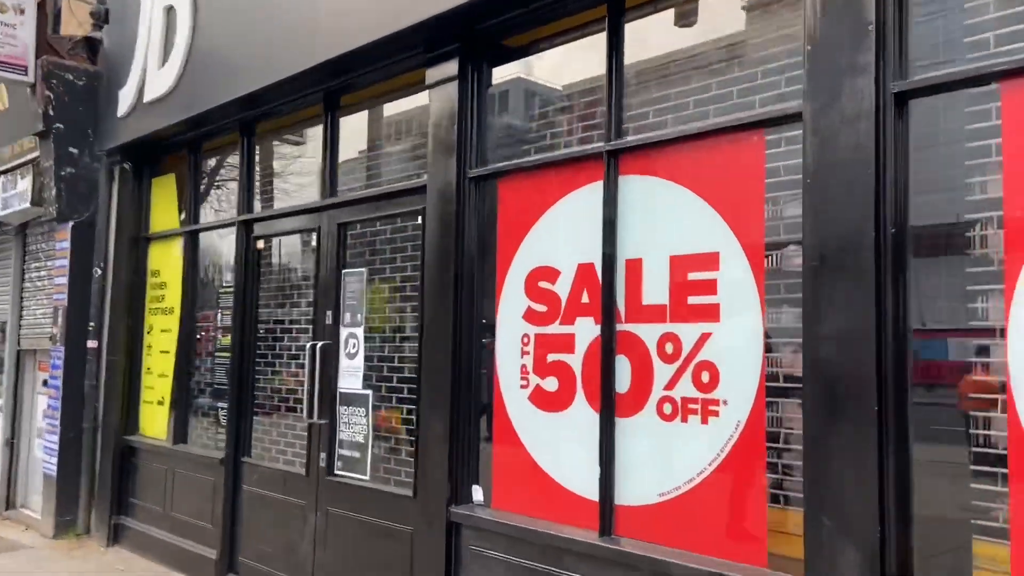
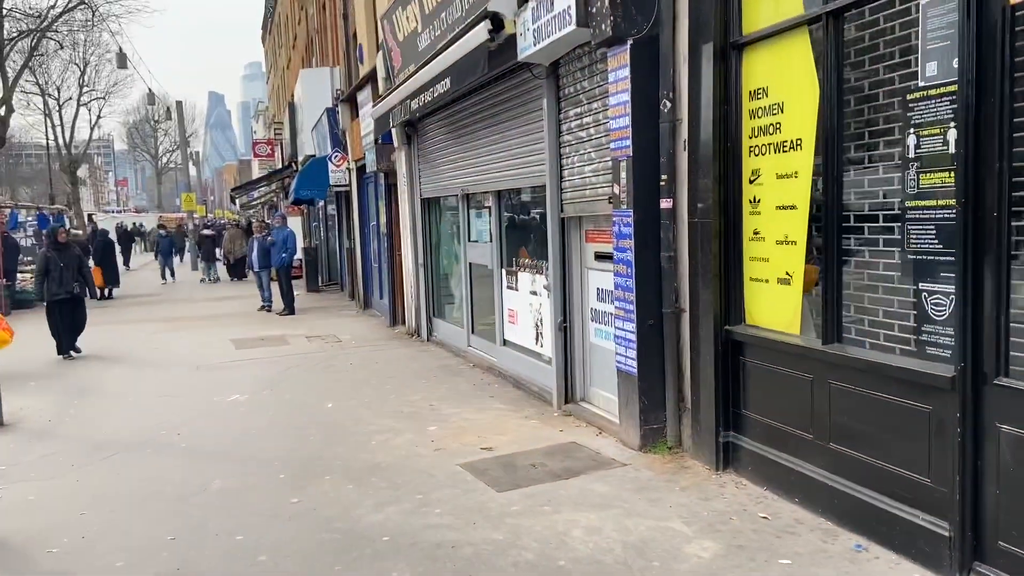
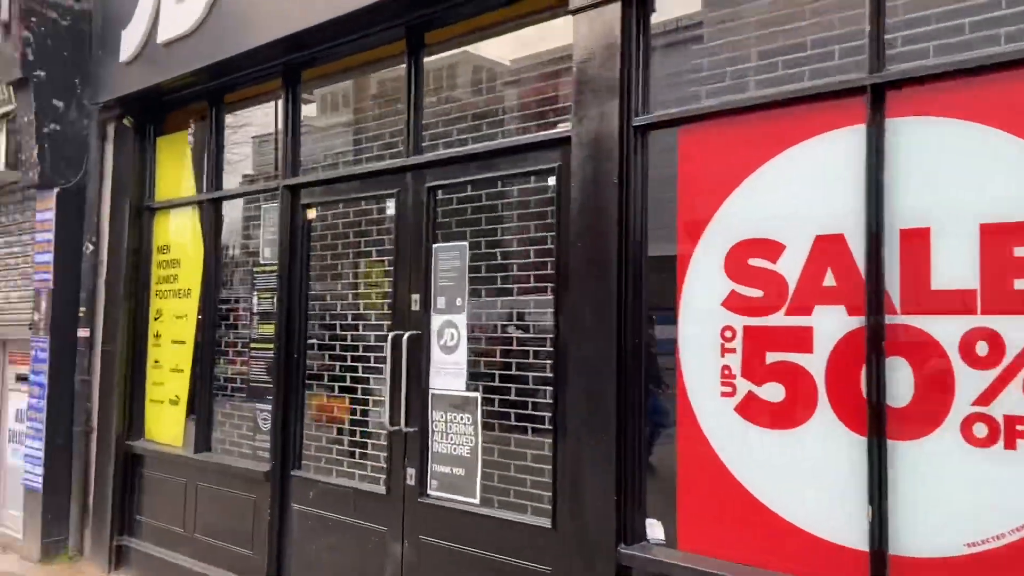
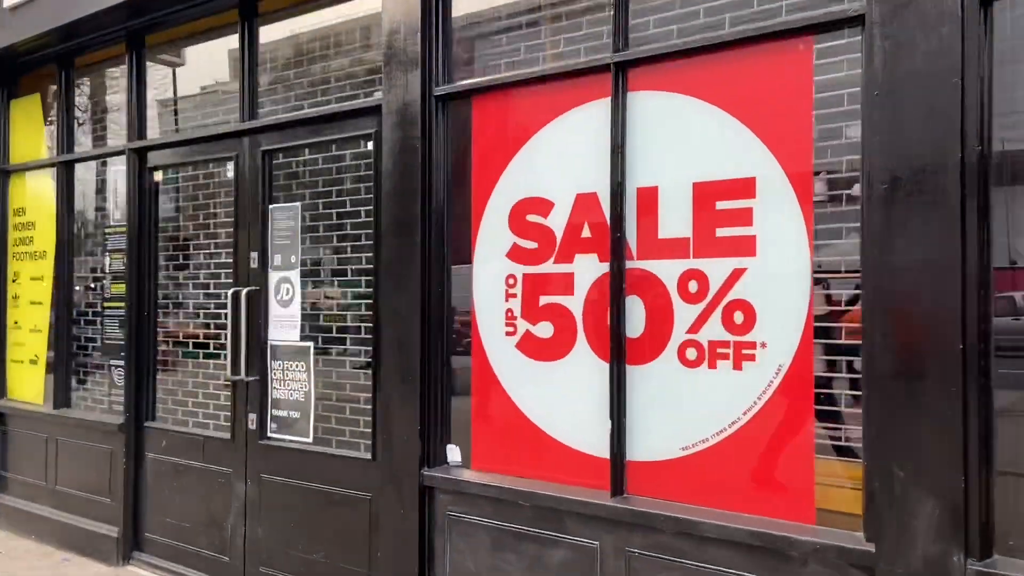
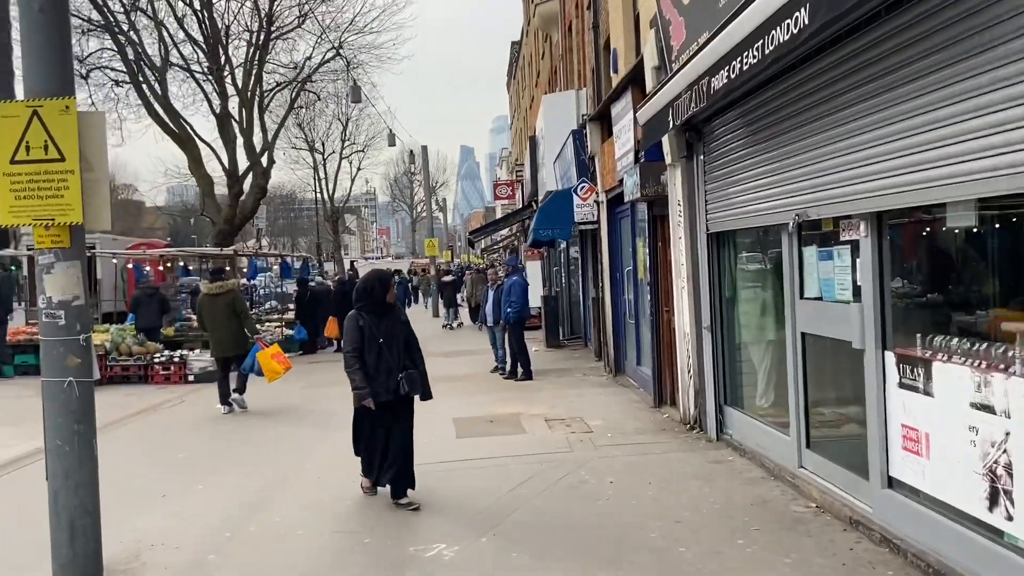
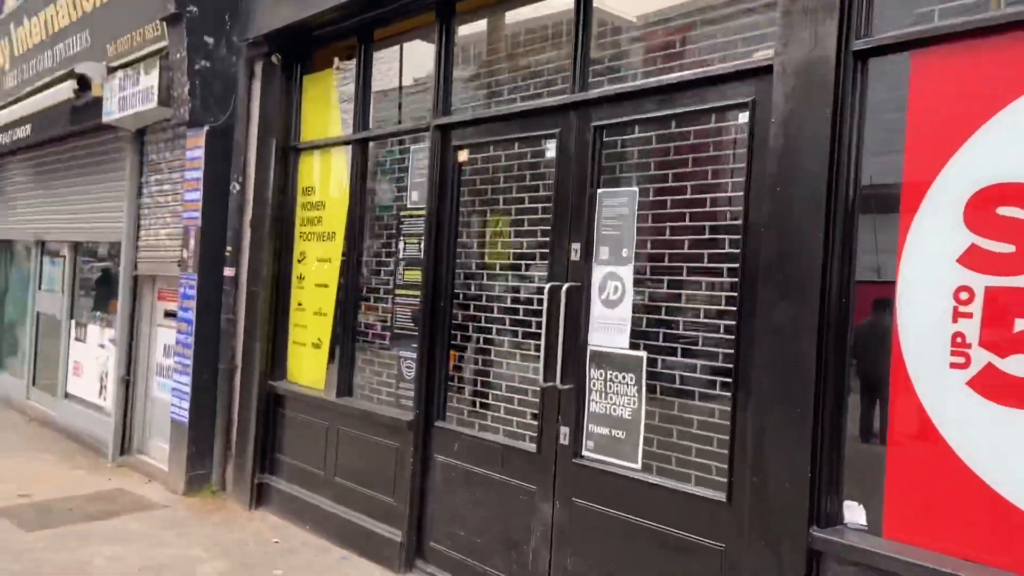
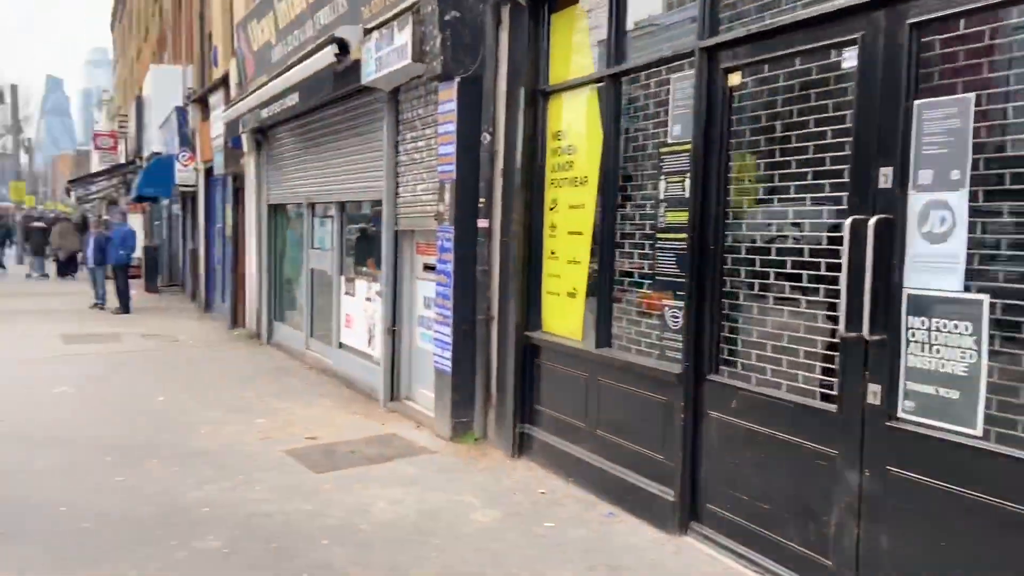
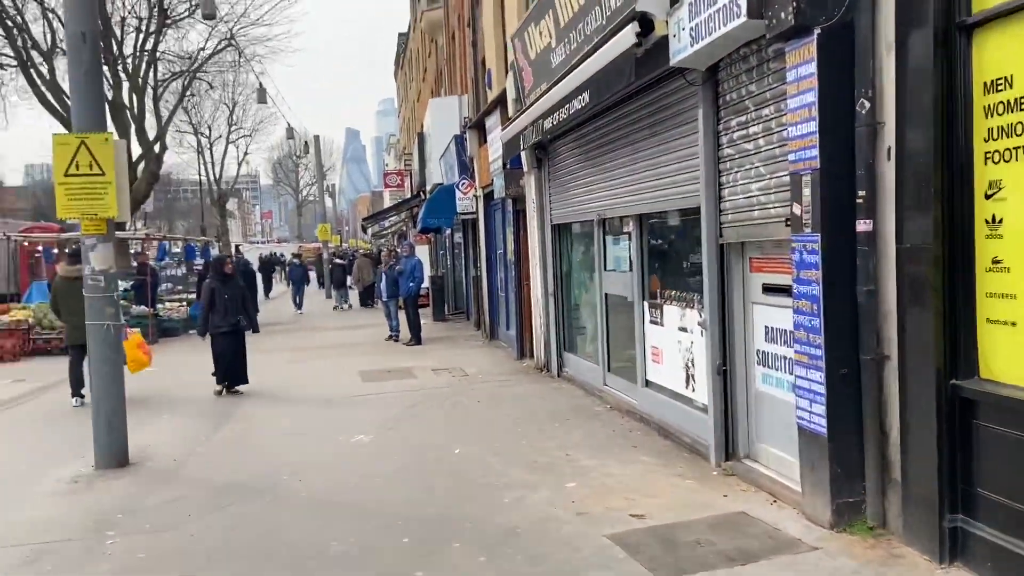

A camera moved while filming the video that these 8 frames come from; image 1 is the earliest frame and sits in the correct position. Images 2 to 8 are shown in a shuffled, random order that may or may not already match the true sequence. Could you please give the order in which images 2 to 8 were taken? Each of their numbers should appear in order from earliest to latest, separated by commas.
4, 3, 6, 7, 2, 8, 5
